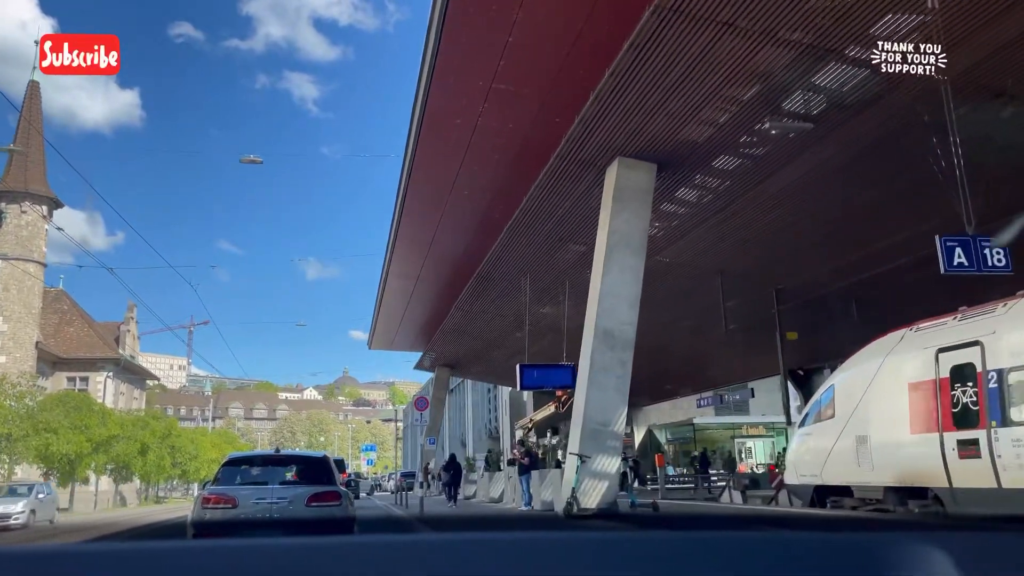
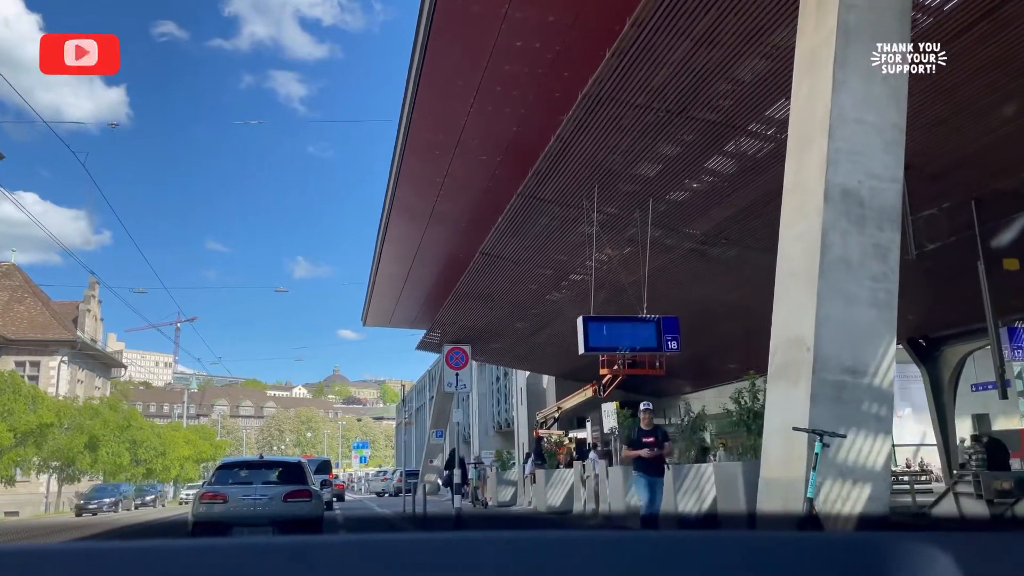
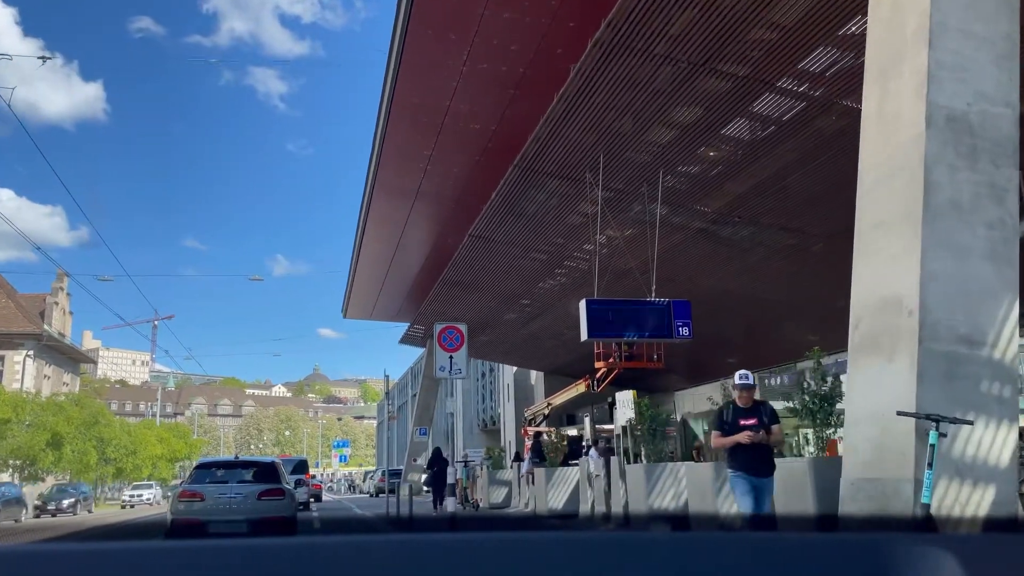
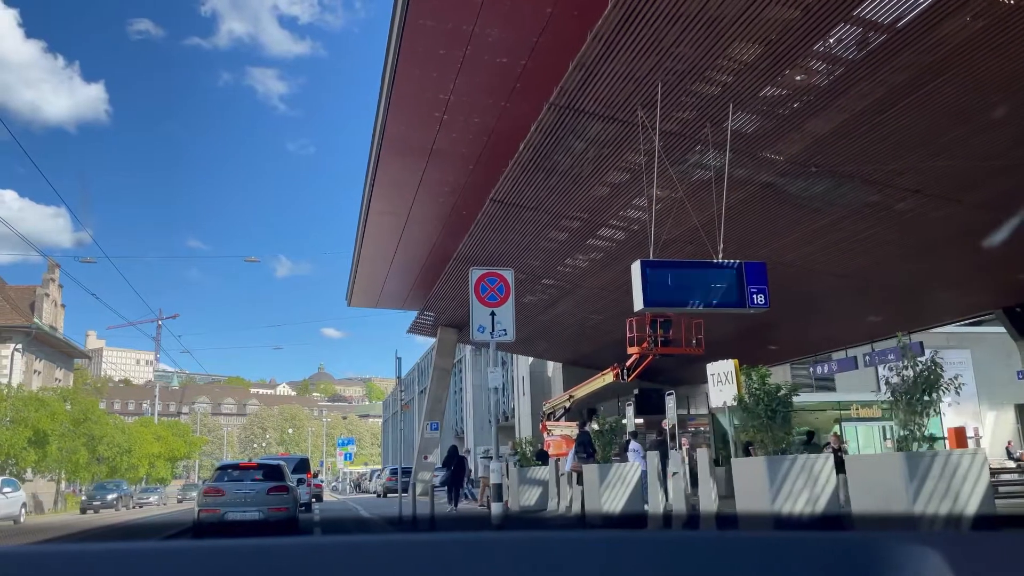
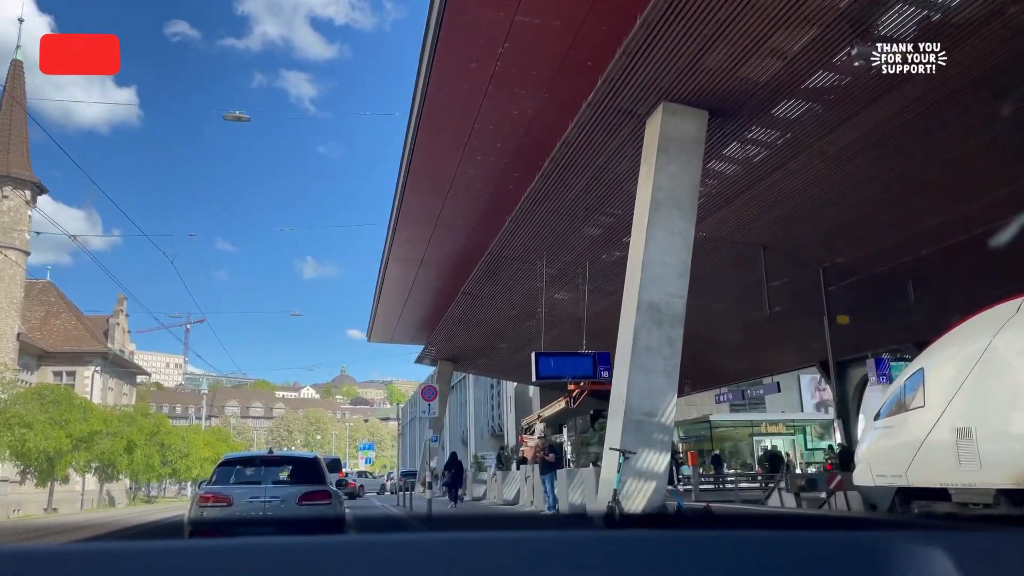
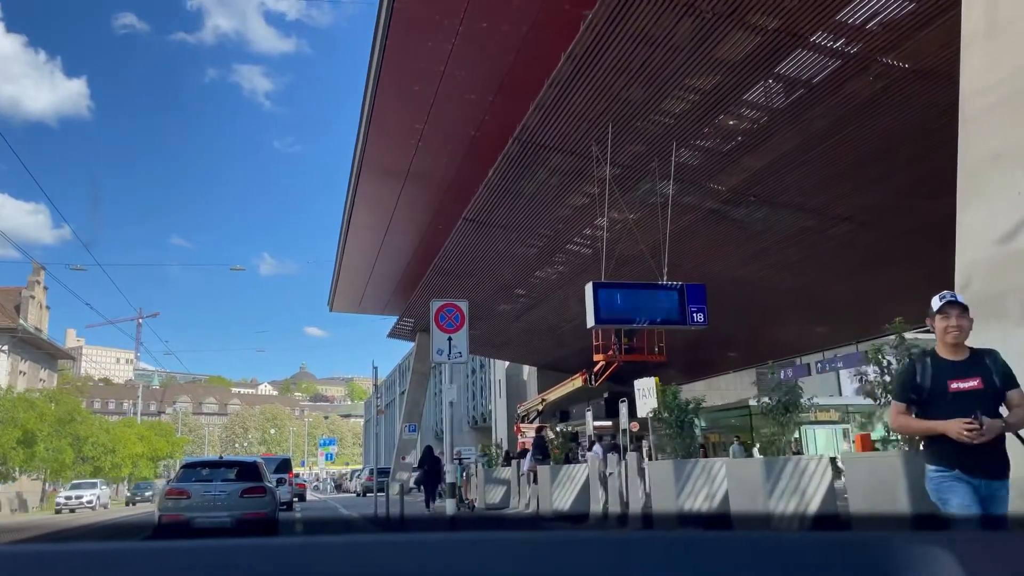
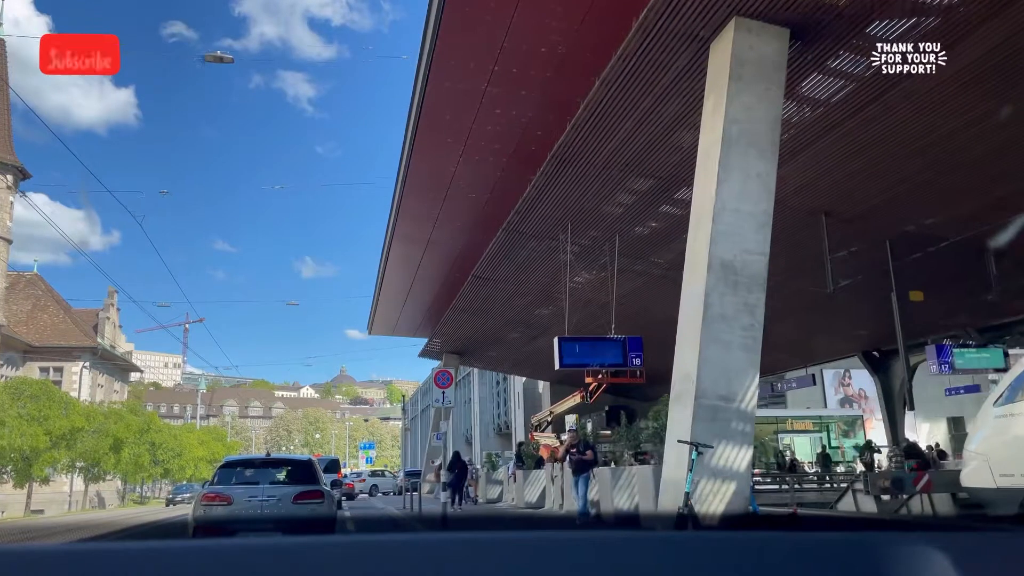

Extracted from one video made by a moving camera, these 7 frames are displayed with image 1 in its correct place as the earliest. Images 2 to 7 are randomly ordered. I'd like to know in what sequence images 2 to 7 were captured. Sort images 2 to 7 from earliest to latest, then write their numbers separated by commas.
5, 7, 2, 3, 6, 4
